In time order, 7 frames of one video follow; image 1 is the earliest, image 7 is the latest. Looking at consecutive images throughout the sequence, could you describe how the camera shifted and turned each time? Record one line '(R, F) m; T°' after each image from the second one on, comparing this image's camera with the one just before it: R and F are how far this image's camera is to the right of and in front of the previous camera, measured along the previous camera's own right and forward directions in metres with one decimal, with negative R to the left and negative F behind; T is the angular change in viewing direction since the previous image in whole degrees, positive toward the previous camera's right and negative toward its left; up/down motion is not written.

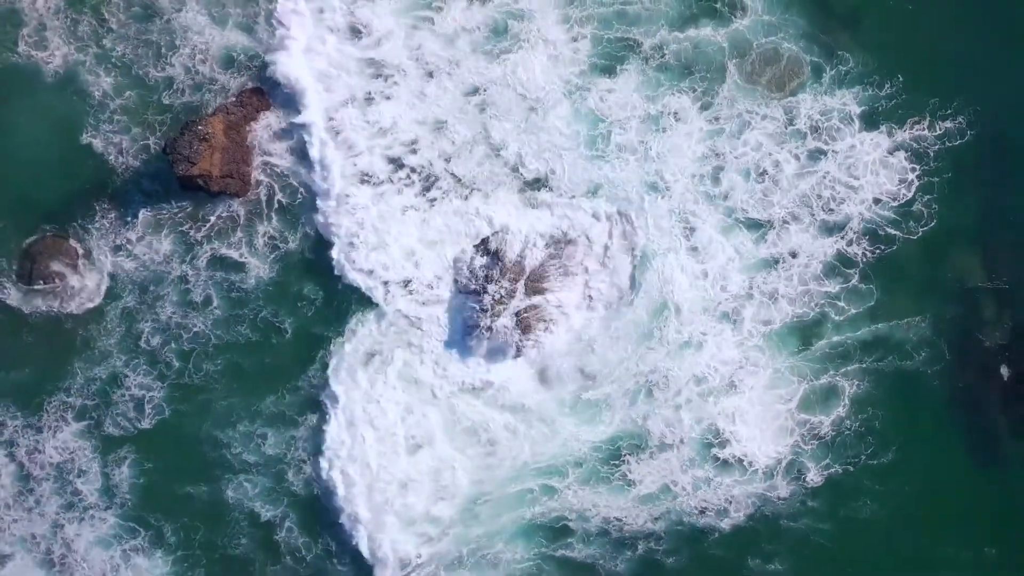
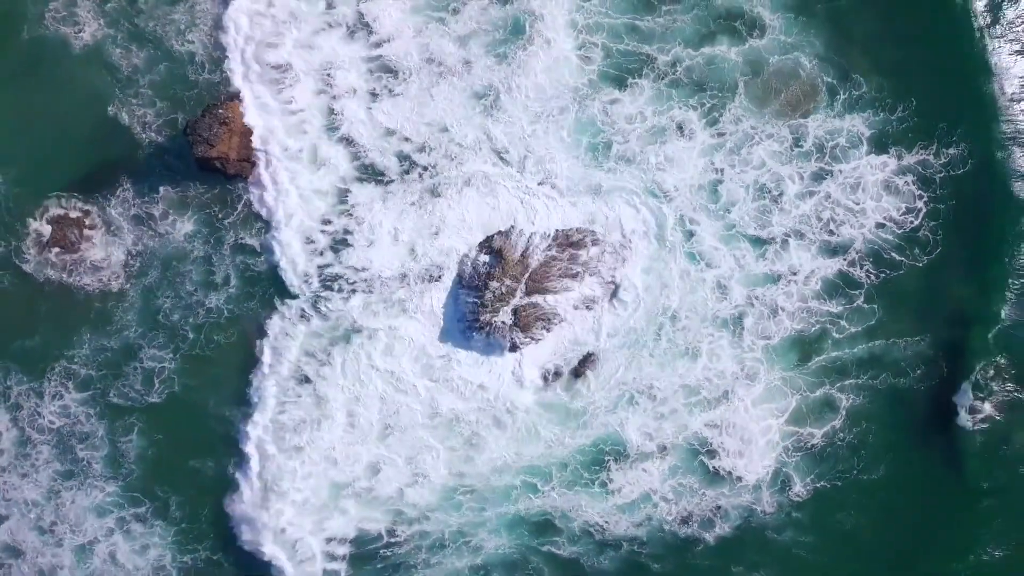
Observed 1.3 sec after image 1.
(-0.3, -0.4) m; +1°
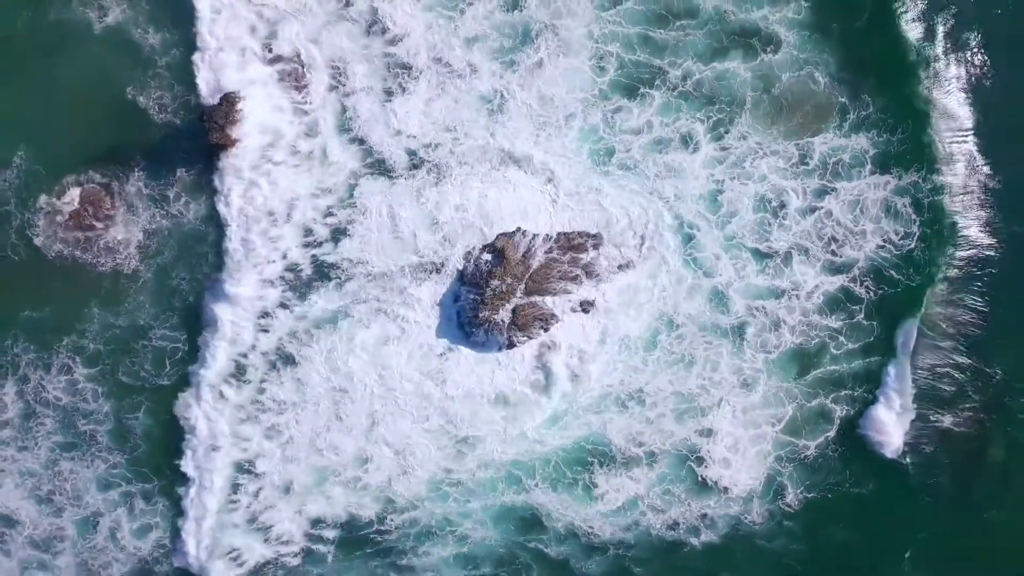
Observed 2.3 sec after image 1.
(-0.4, -0.4) m; +1°
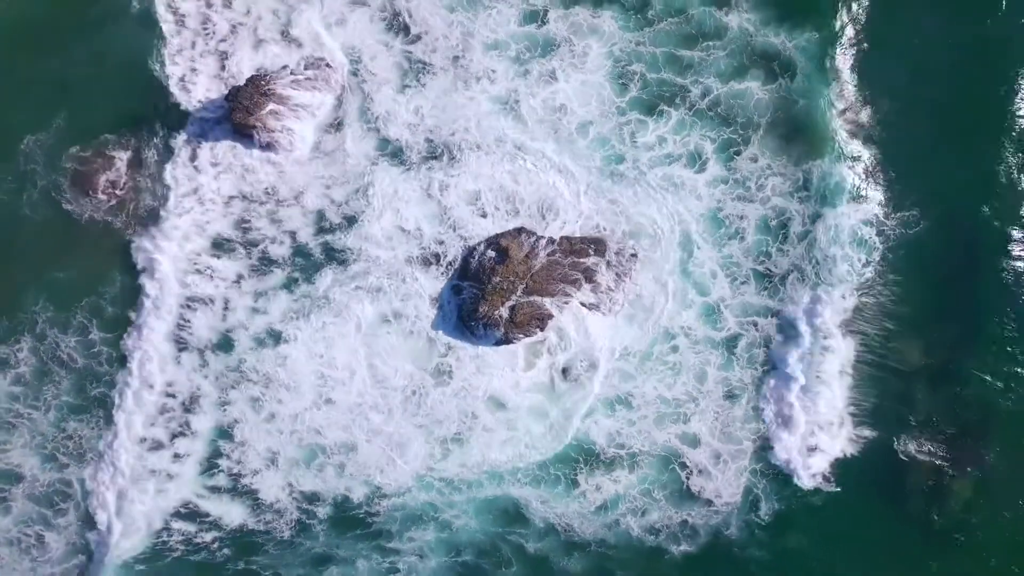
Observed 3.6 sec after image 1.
(-0.5, -0.7) m; +1°
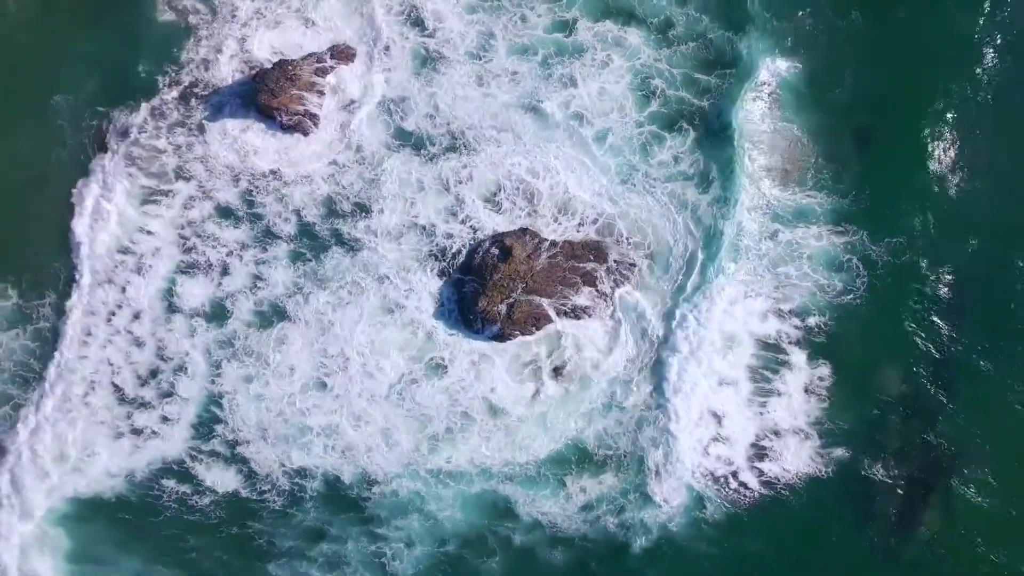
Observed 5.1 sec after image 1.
(-0.5, -0.8) m; +1°
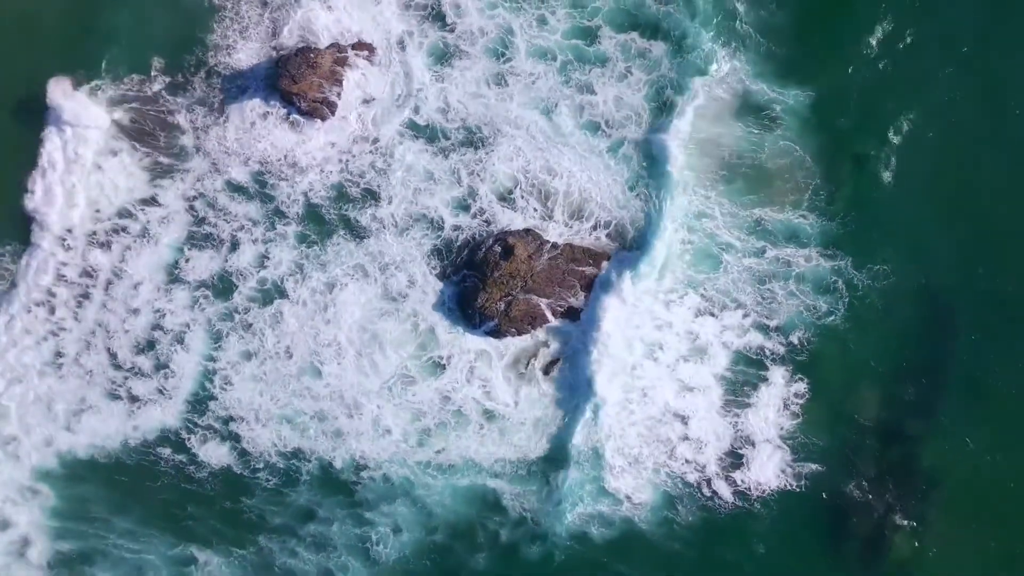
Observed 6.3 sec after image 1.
(-0.4, -0.6) m; +1°
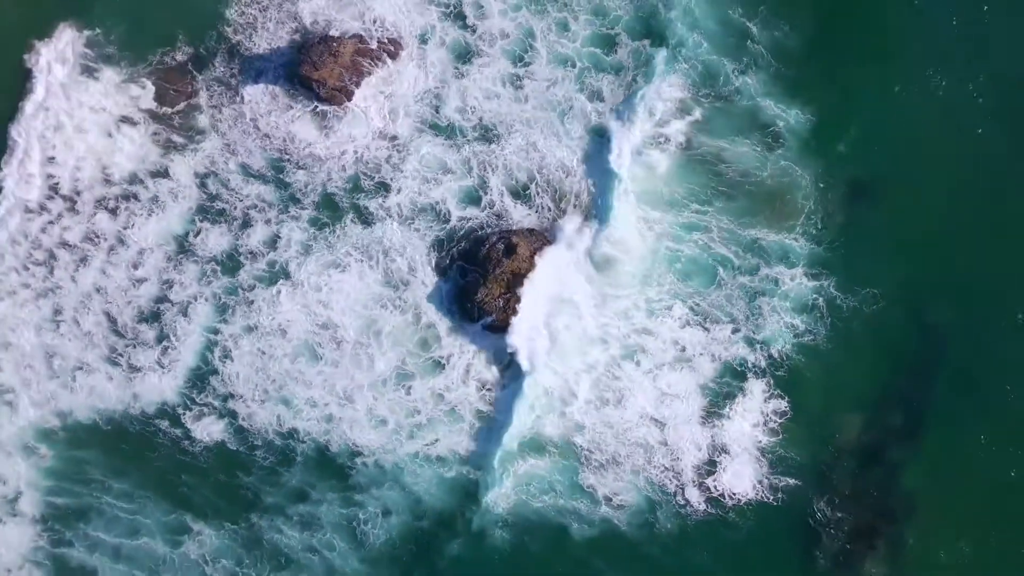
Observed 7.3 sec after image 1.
(-0.4, -0.5) m; +1°
